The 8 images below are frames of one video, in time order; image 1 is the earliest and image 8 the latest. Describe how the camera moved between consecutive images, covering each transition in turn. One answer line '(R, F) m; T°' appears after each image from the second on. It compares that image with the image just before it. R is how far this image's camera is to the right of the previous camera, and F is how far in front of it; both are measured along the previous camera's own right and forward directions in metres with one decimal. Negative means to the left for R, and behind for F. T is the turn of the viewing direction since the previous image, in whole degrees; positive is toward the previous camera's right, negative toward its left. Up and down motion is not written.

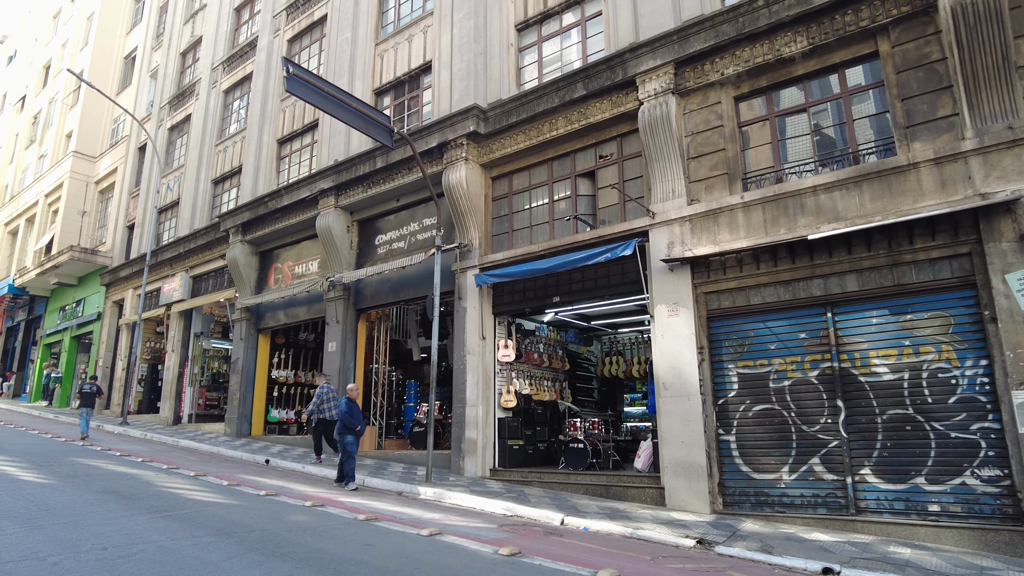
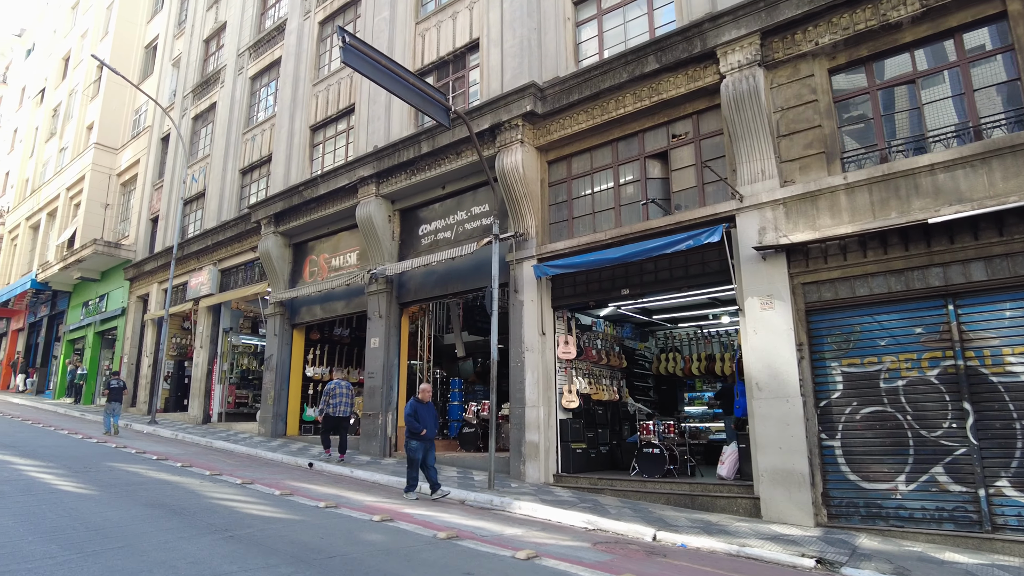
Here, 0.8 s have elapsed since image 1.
(-0.8, +0.8) m; -1°
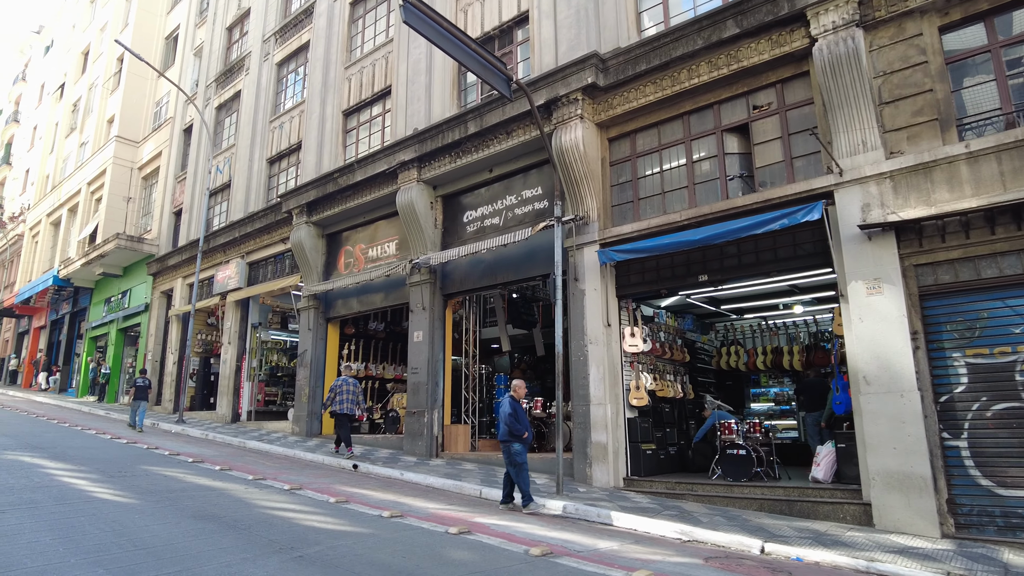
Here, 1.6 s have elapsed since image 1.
(-0.8, +0.9) m; -1°
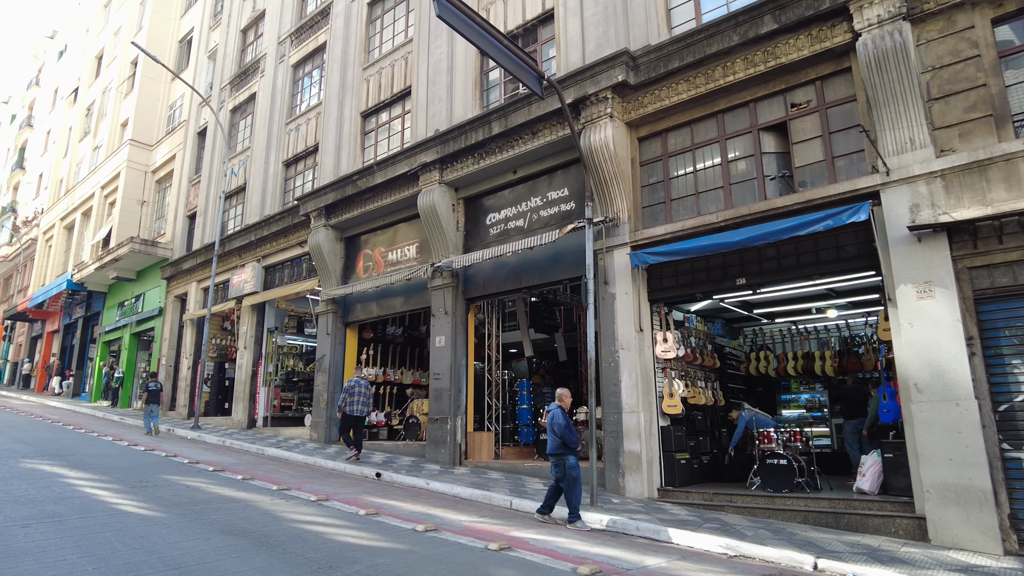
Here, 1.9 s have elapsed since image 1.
(-0.3, +0.3) m; -1°
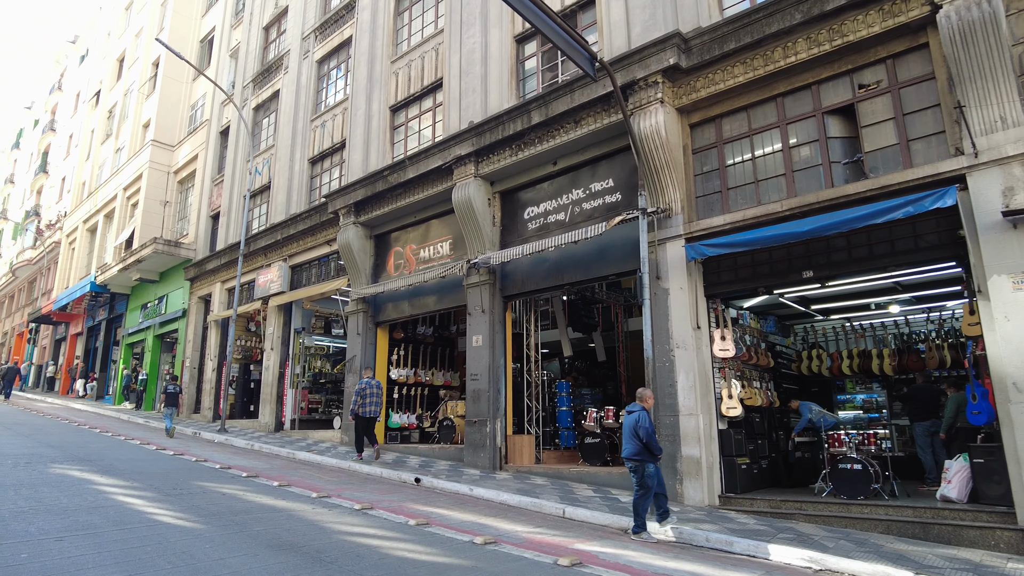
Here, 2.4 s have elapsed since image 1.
(-0.5, +0.5) m; -1°
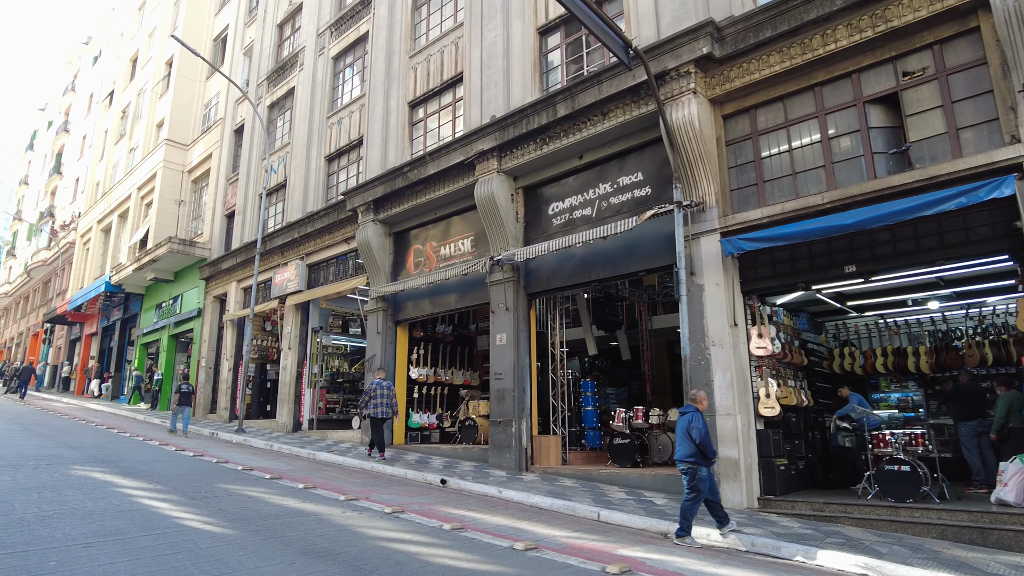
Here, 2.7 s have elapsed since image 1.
(-0.3, +0.3) m; -1°
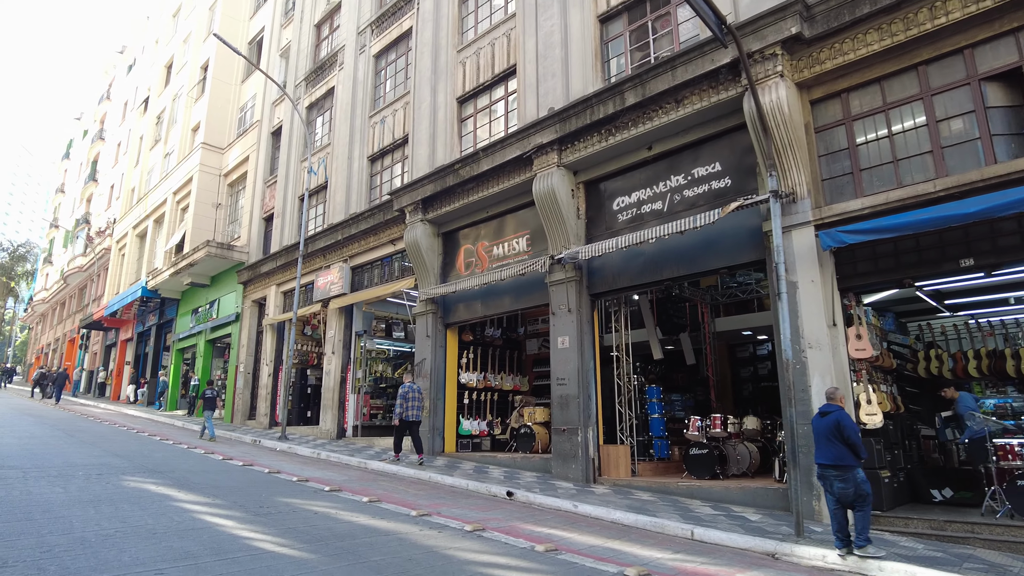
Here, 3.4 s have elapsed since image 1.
(-0.7, +0.6) m; -2°
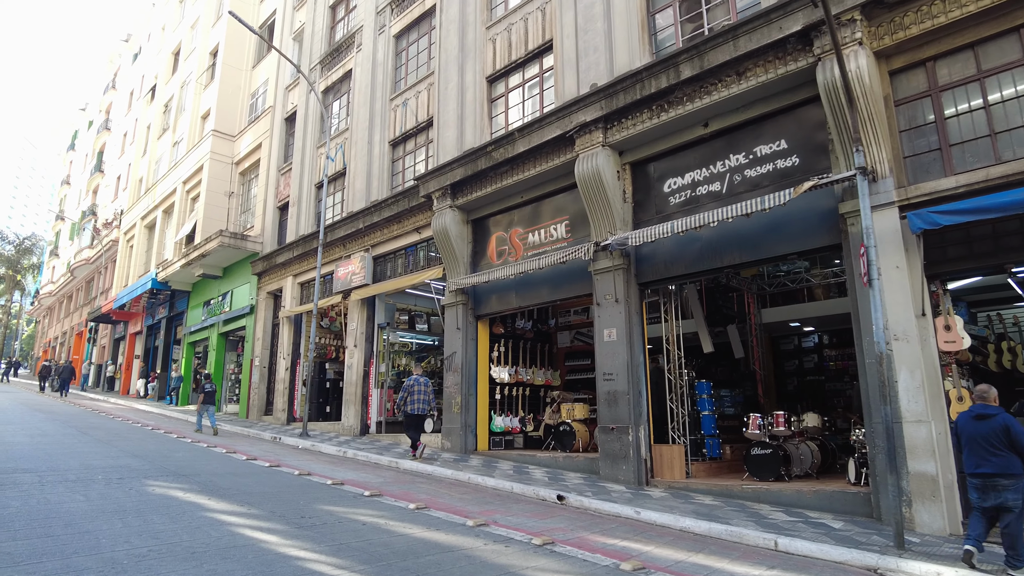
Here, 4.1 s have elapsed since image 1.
(-0.6, +0.7) m; 0°
